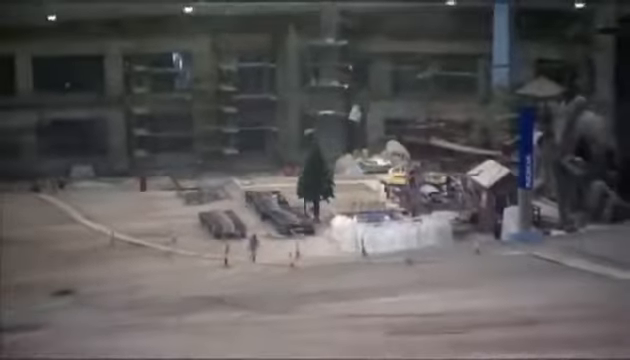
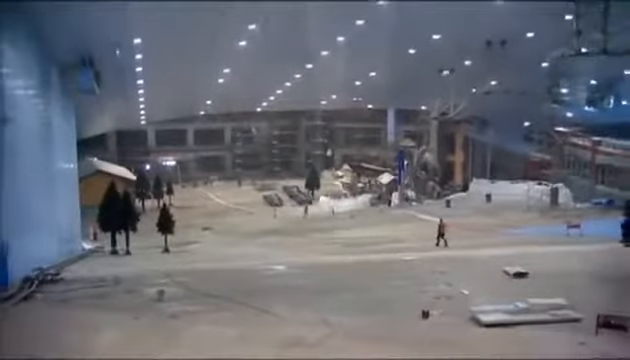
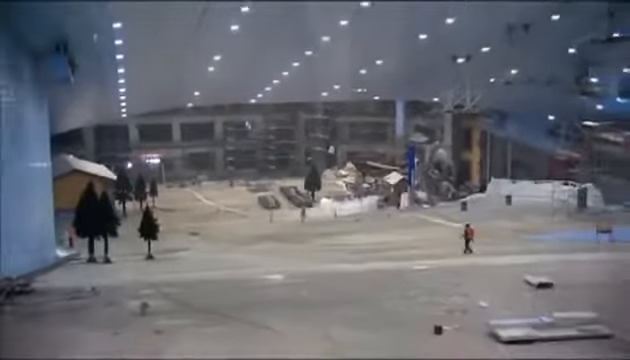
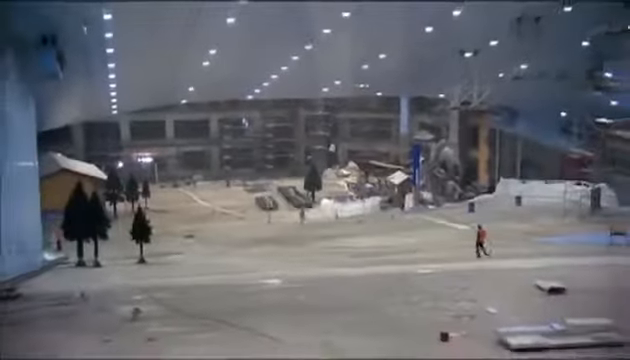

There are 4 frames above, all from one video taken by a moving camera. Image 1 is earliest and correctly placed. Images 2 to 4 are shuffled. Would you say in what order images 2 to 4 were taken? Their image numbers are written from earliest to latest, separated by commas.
4, 3, 2
